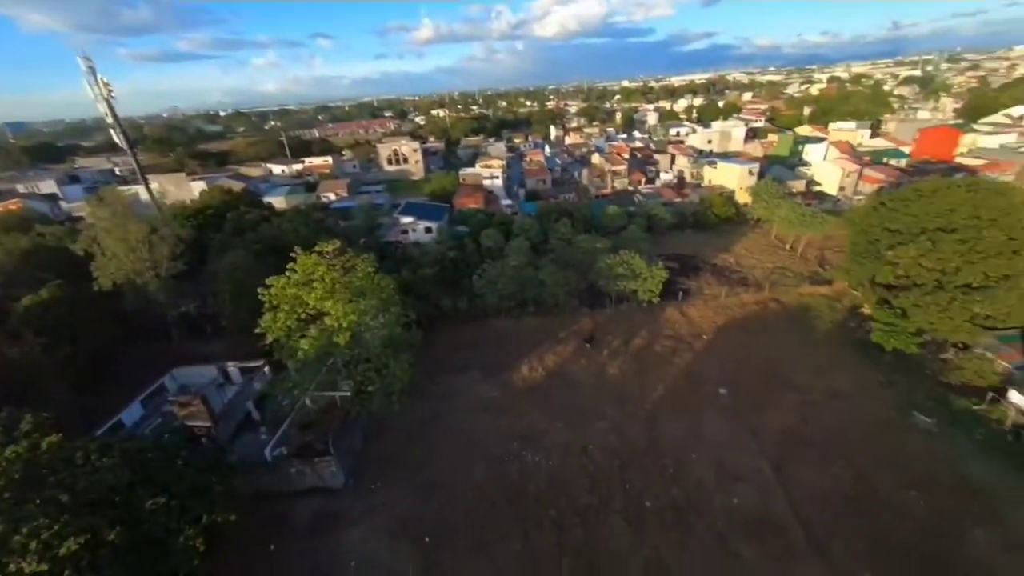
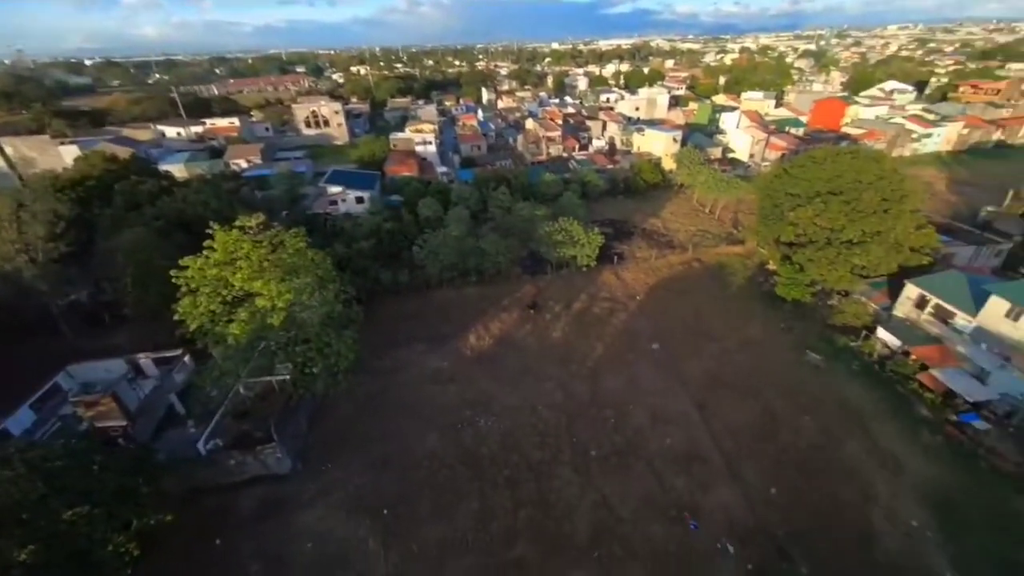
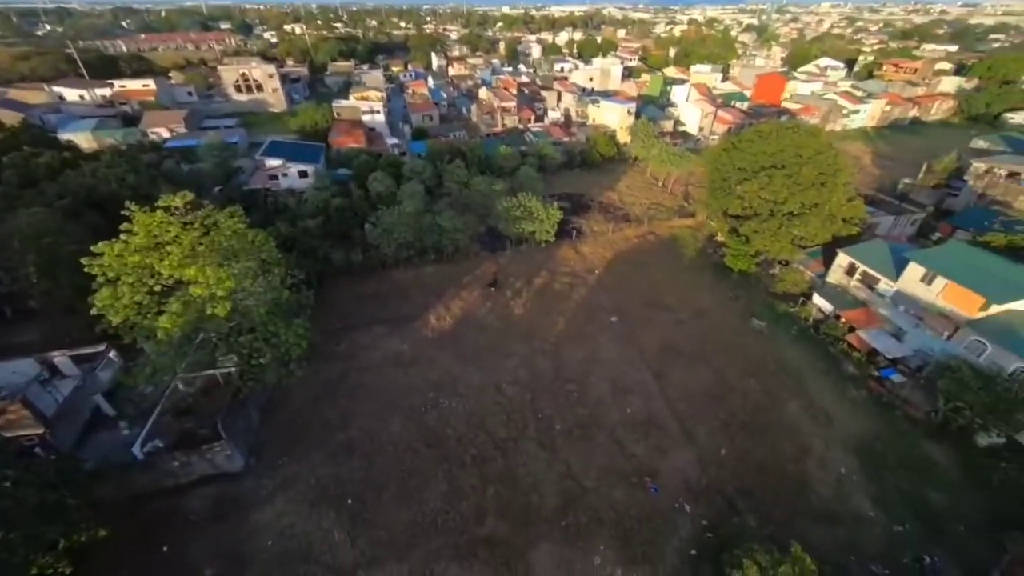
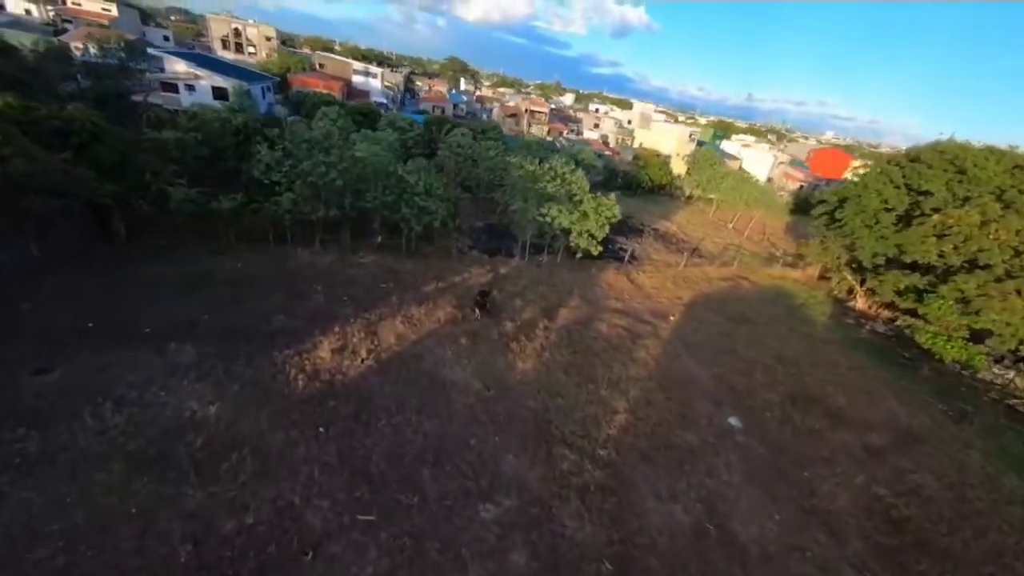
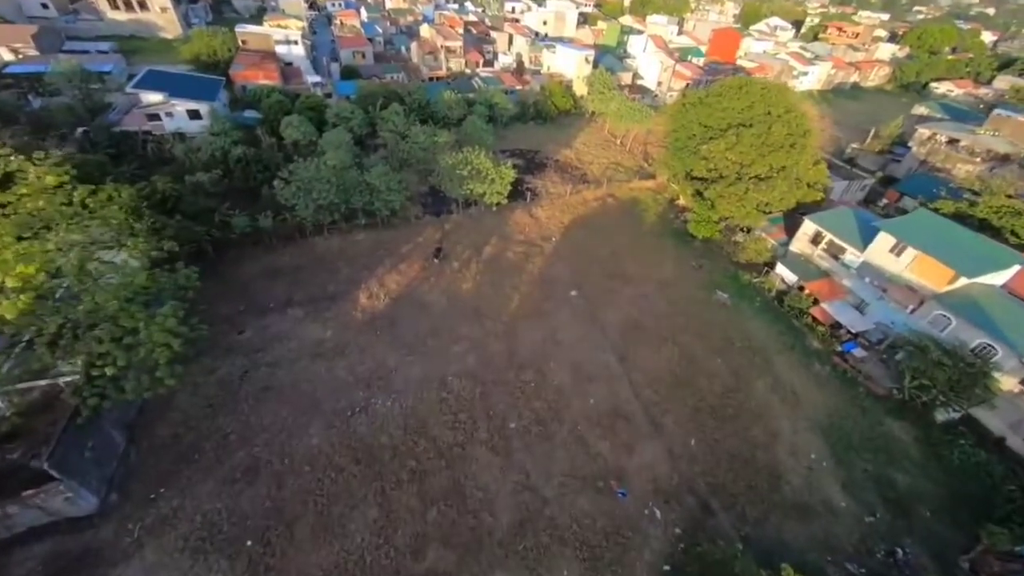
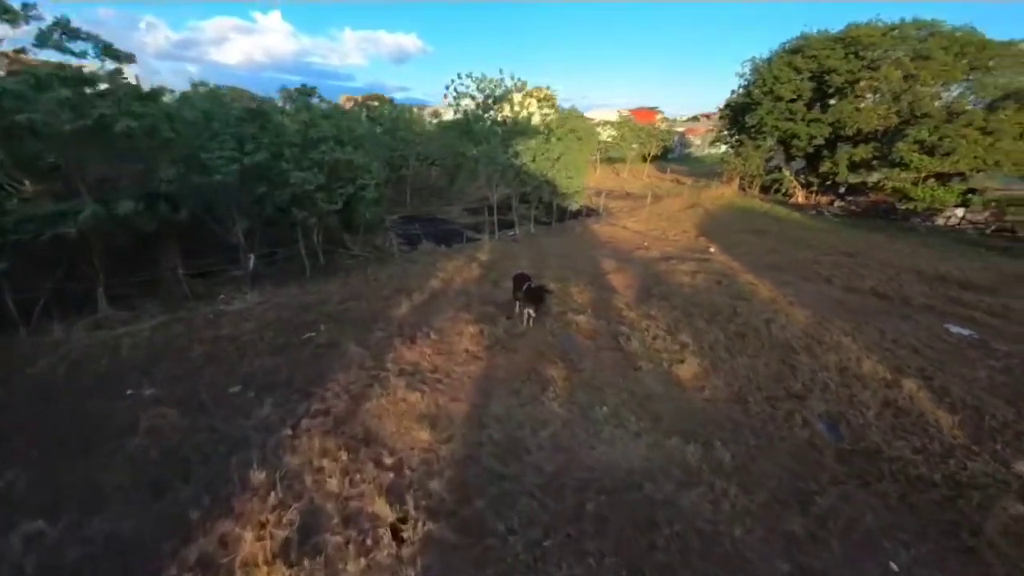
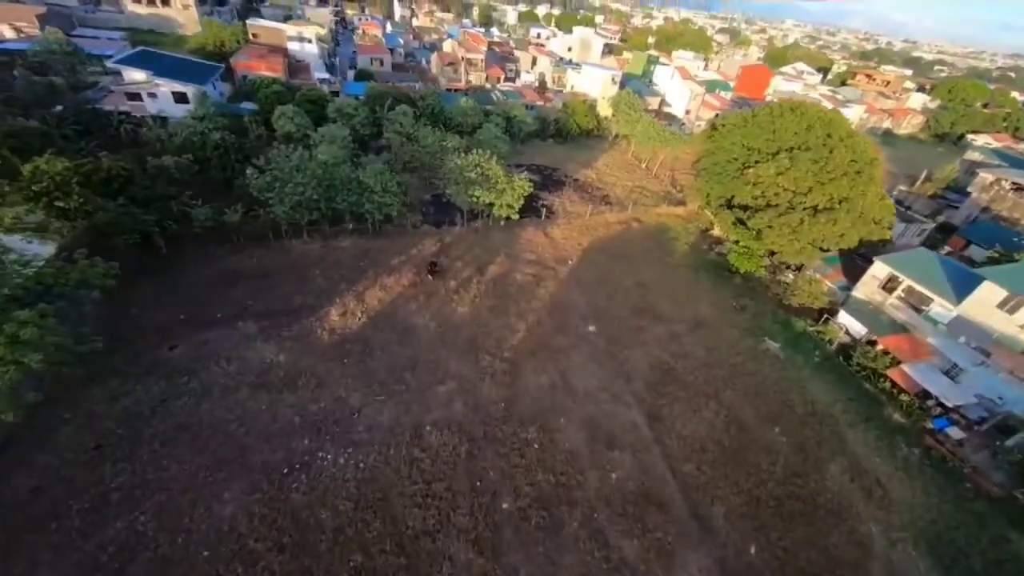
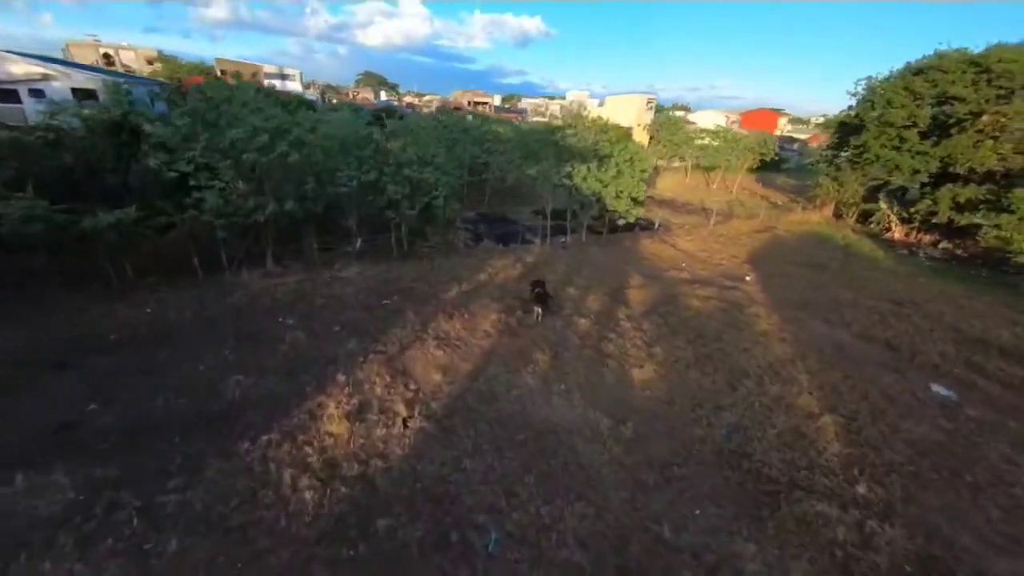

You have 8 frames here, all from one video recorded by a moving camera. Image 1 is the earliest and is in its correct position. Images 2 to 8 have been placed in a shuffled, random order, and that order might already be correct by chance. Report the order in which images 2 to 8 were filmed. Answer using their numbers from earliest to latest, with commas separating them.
2, 3, 5, 7, 4, 8, 6
